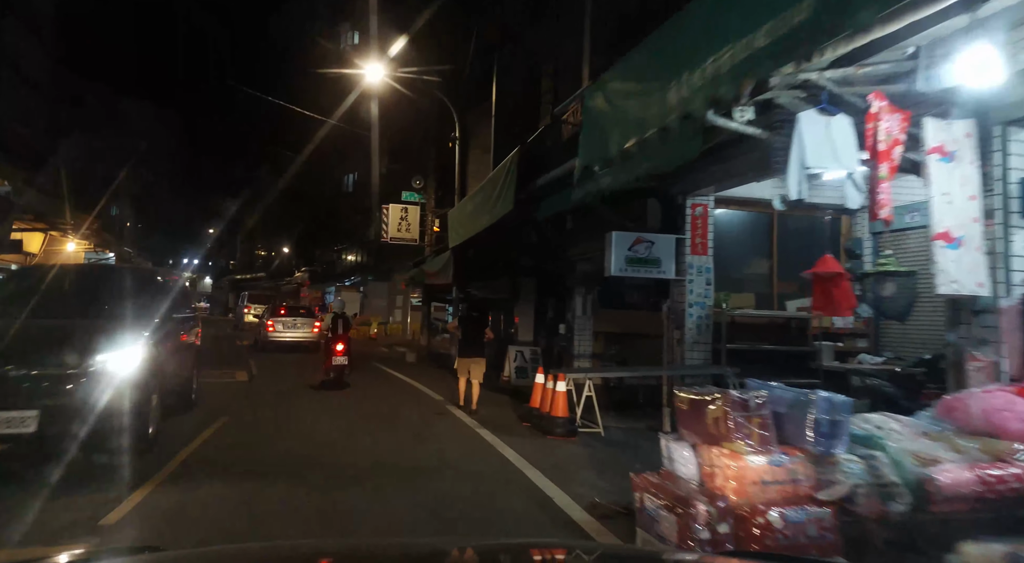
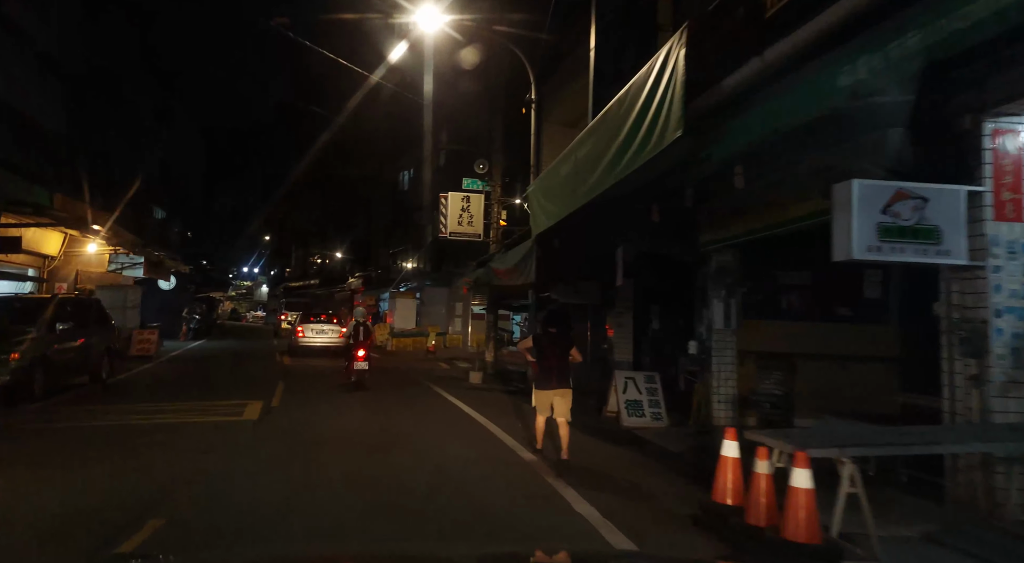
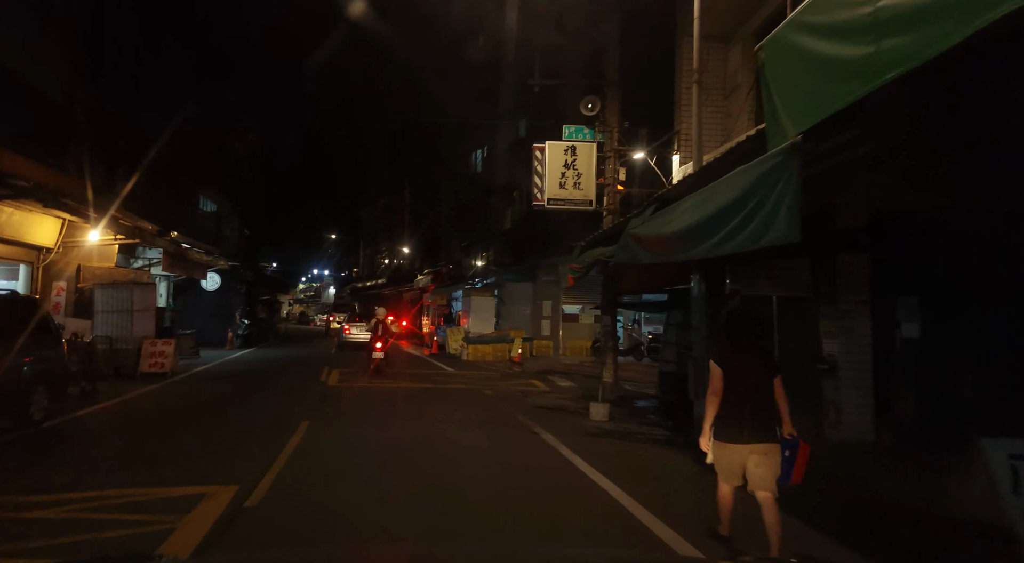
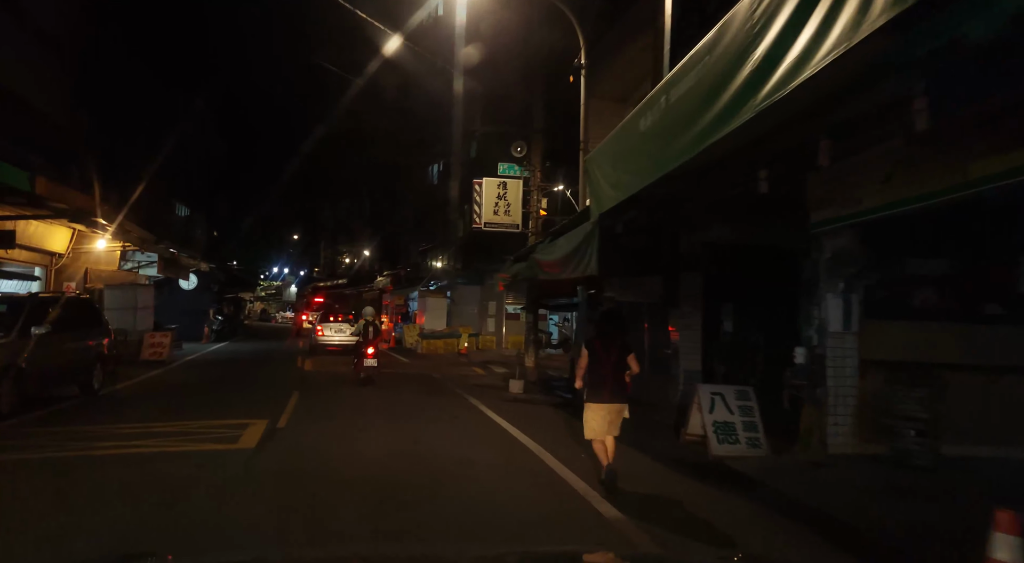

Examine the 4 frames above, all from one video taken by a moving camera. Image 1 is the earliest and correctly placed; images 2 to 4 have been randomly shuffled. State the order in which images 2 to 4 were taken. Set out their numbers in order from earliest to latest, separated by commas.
2, 4, 3
